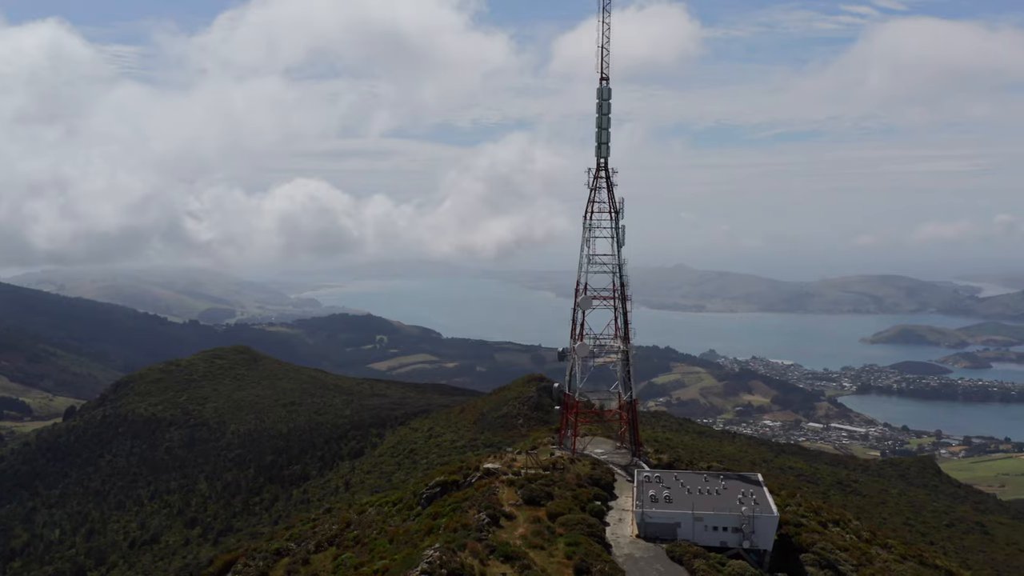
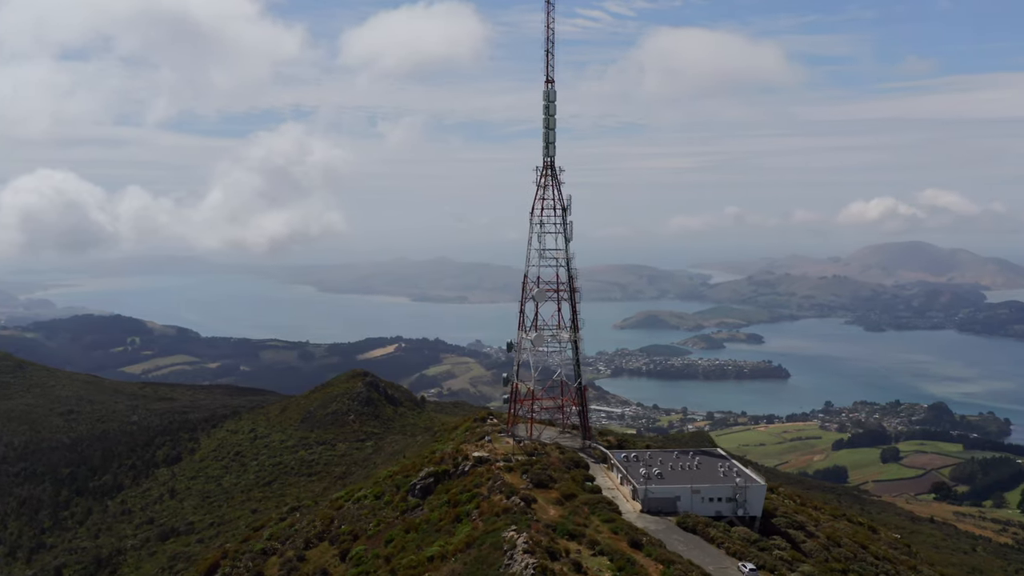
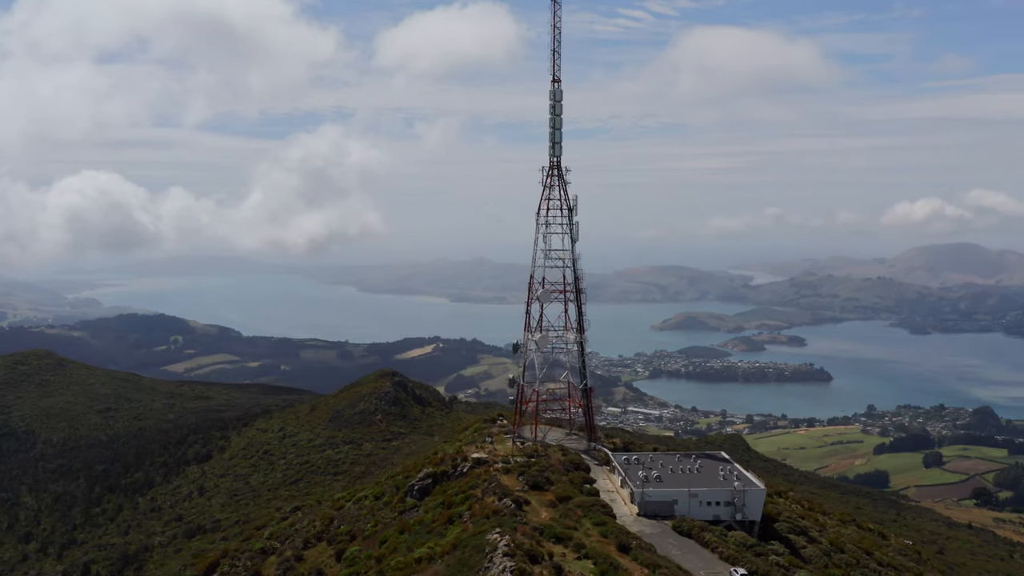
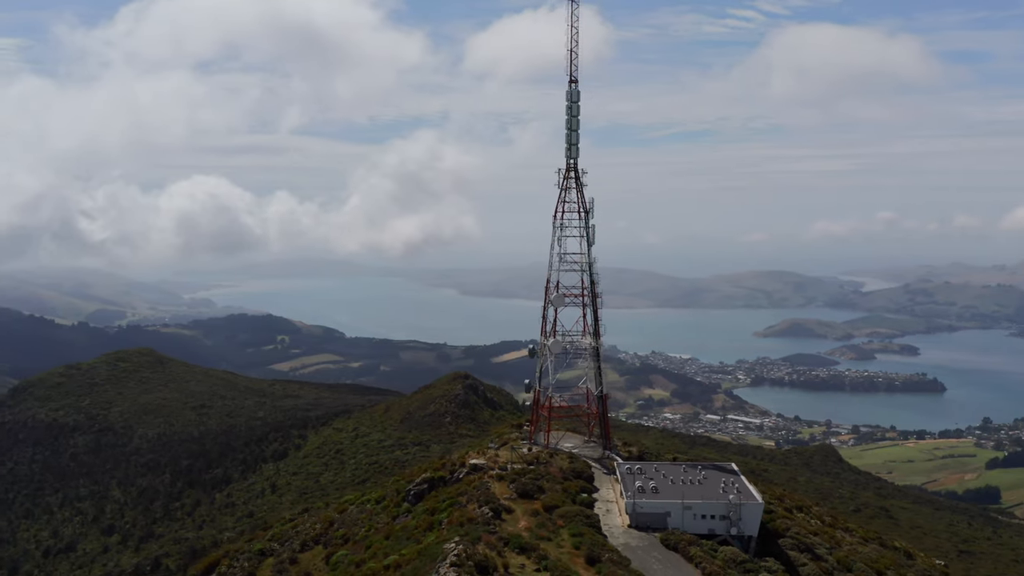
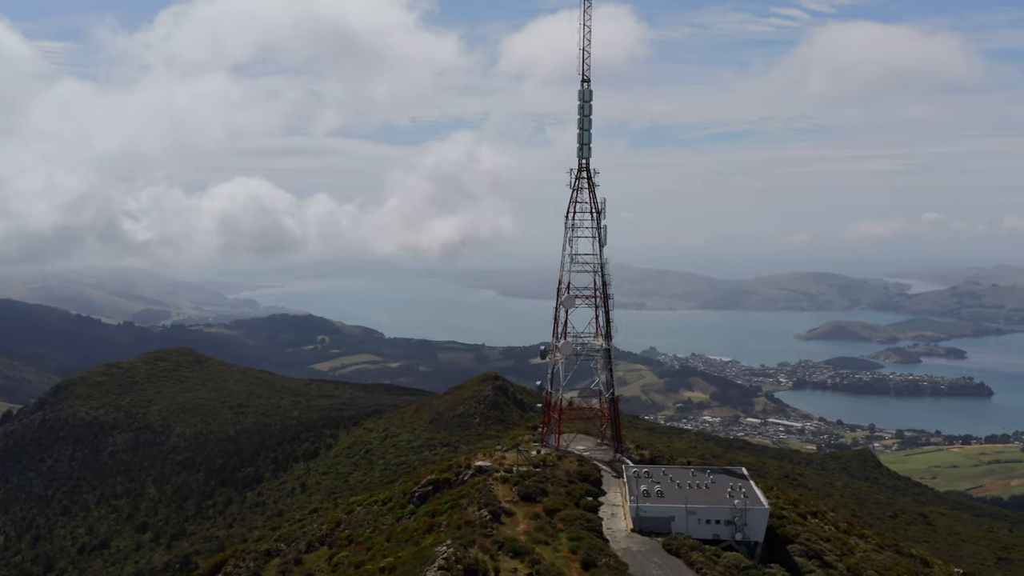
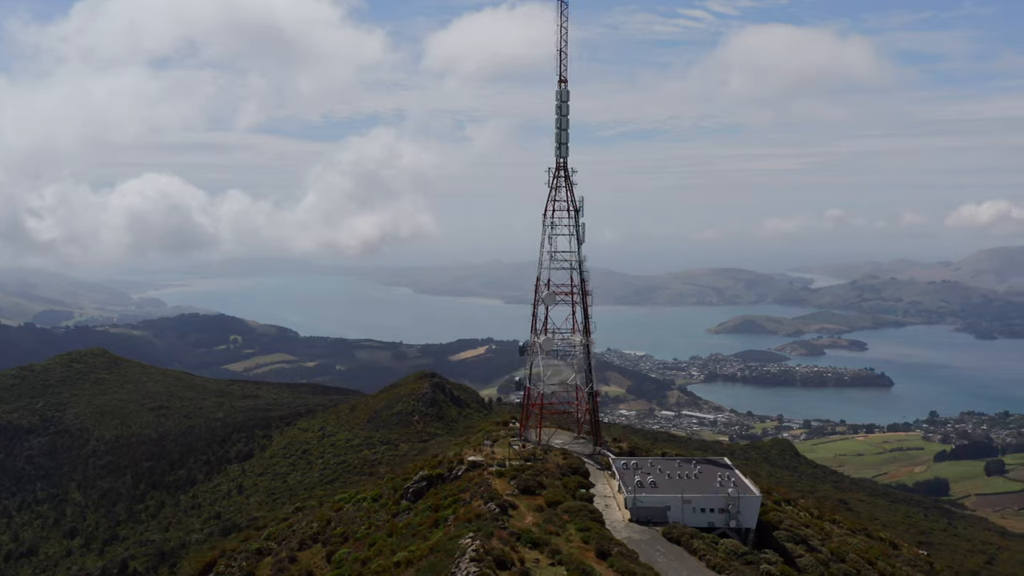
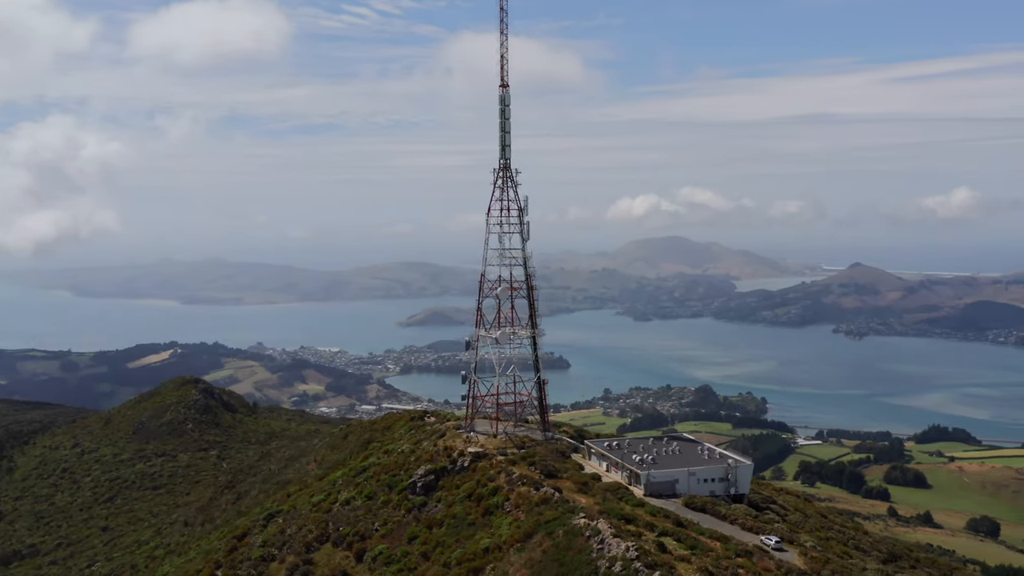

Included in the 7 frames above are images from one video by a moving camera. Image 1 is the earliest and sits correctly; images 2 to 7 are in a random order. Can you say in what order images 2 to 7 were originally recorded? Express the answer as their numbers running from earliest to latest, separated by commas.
5, 4, 6, 3, 2, 7
